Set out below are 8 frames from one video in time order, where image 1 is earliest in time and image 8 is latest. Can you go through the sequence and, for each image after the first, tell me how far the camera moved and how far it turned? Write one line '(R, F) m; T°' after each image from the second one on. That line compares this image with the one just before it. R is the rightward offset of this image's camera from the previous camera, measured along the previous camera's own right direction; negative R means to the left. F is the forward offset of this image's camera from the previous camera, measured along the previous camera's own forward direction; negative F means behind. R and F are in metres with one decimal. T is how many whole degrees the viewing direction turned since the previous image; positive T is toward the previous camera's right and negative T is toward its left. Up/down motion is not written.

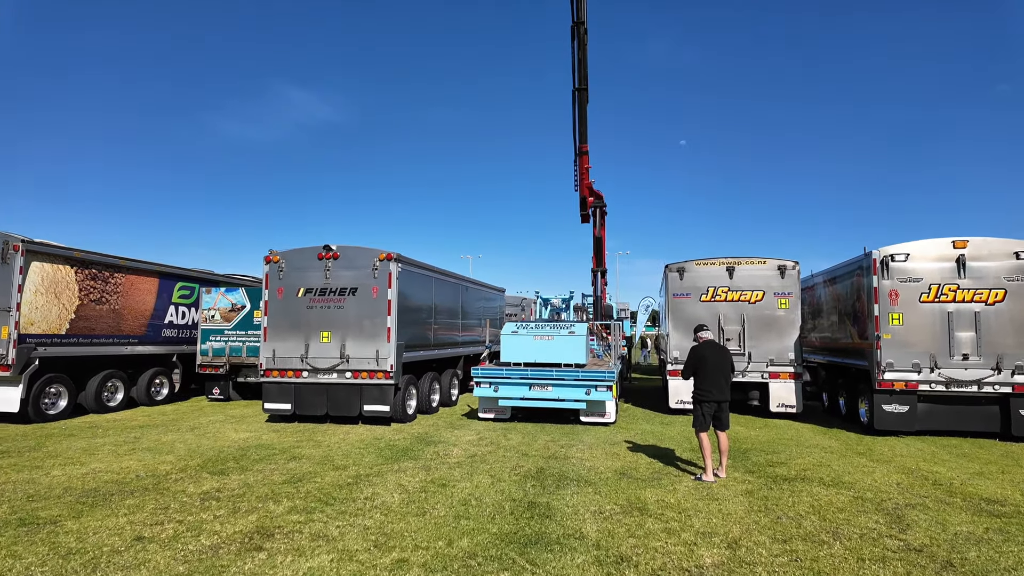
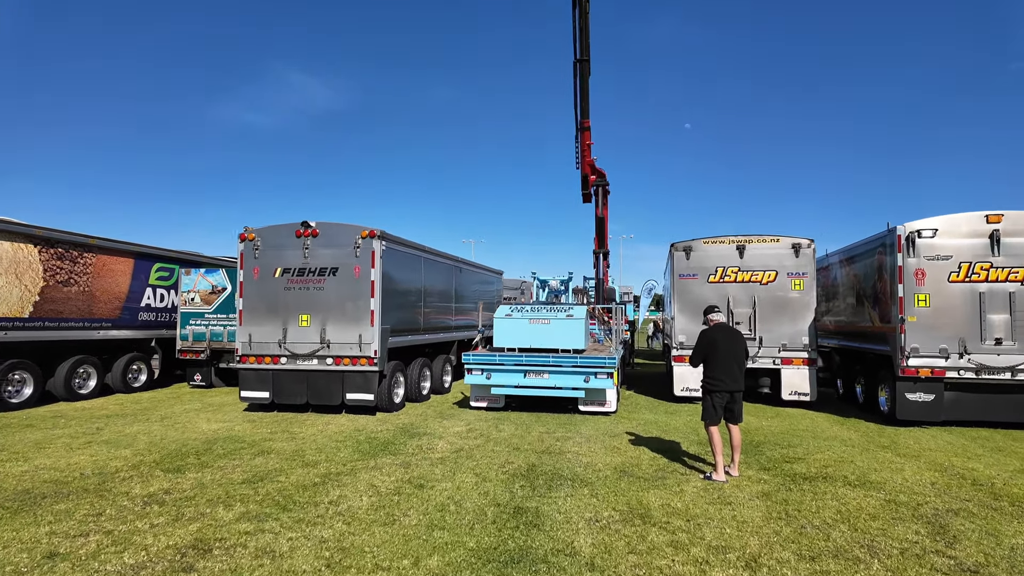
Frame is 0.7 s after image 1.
(+0.2, +0.7) m; 0°
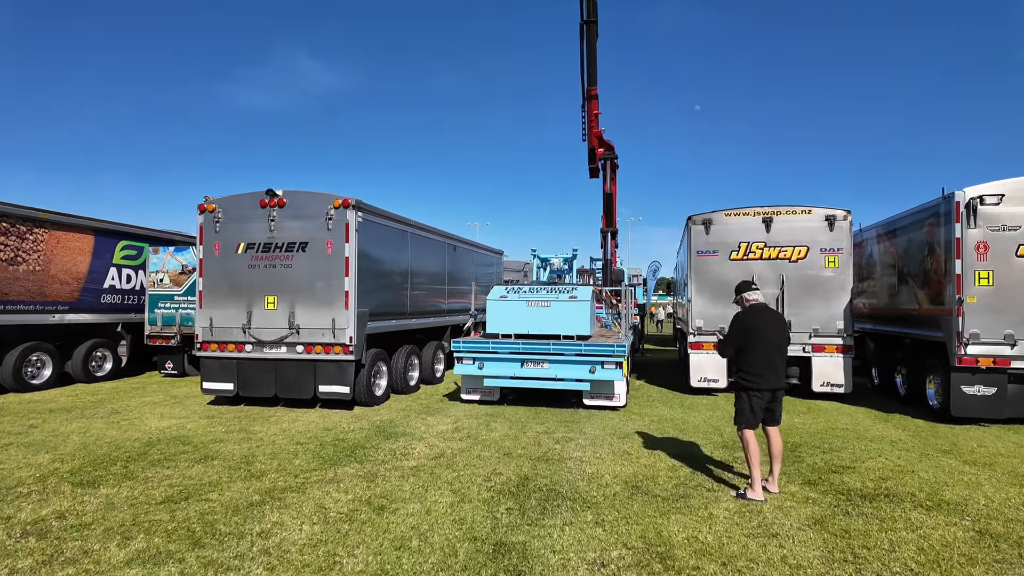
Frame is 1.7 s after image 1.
(+0.2, +1.2) m; -1°
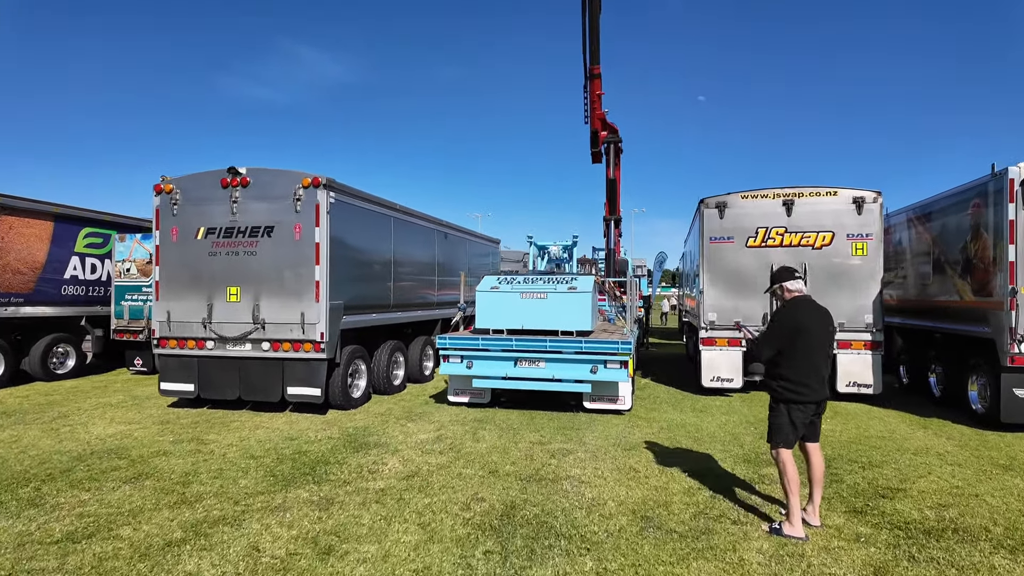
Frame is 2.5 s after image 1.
(+0.1, +0.9) m; 0°
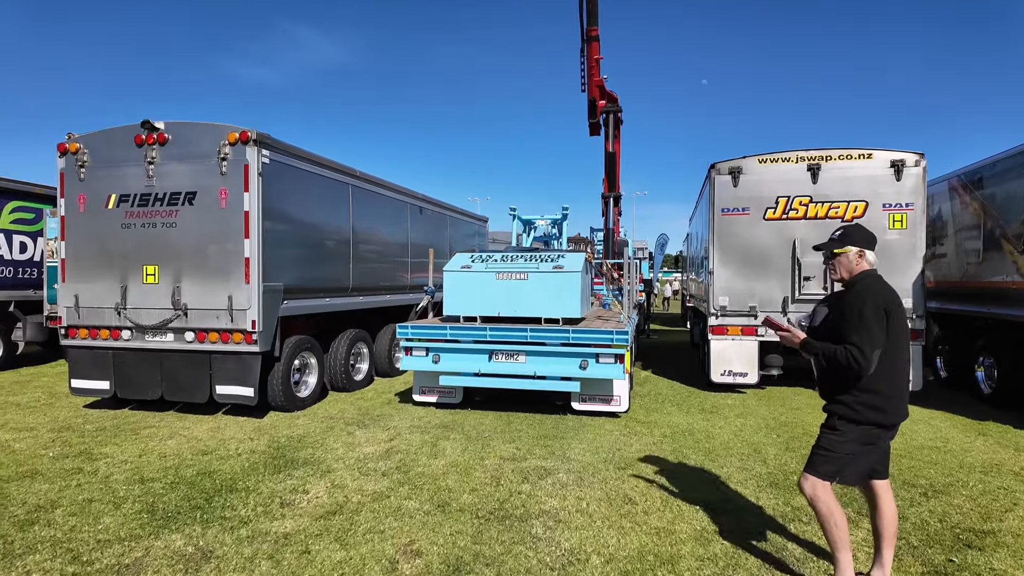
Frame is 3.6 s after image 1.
(+0.3, +1.2) m; 0°
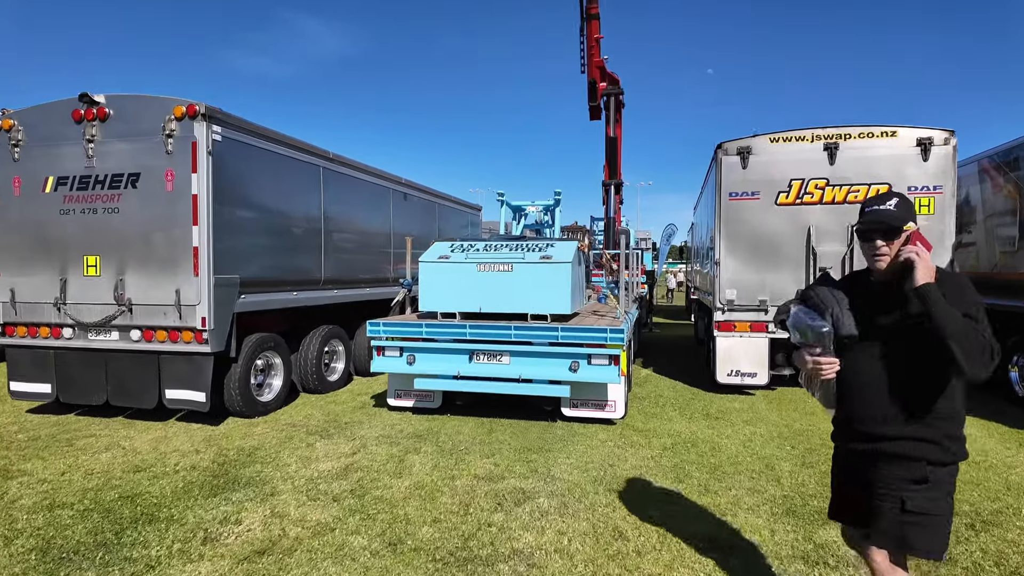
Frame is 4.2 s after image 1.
(+0.2, +0.6) m; 0°
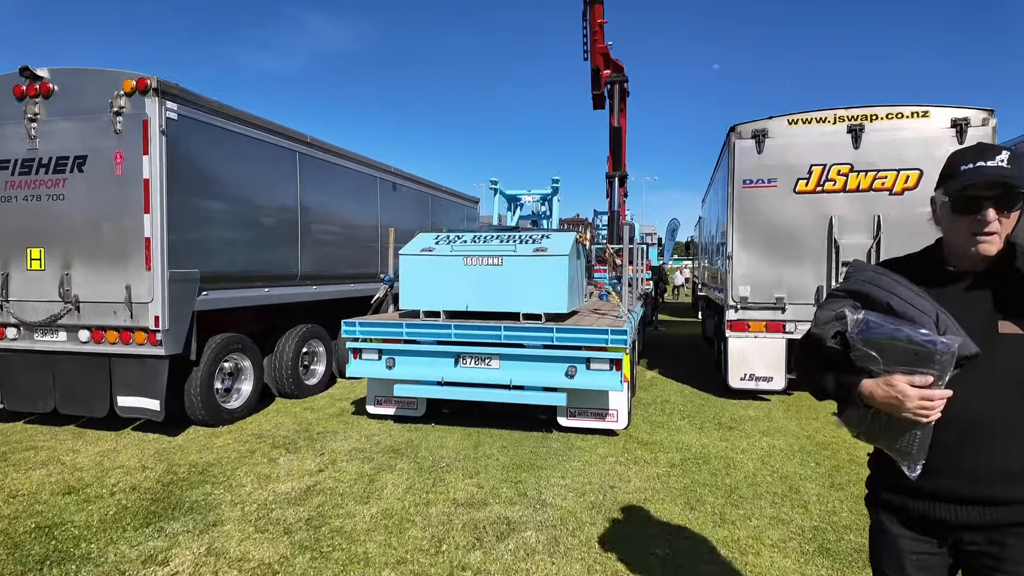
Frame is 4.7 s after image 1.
(+0.1, +0.6) m; 0°
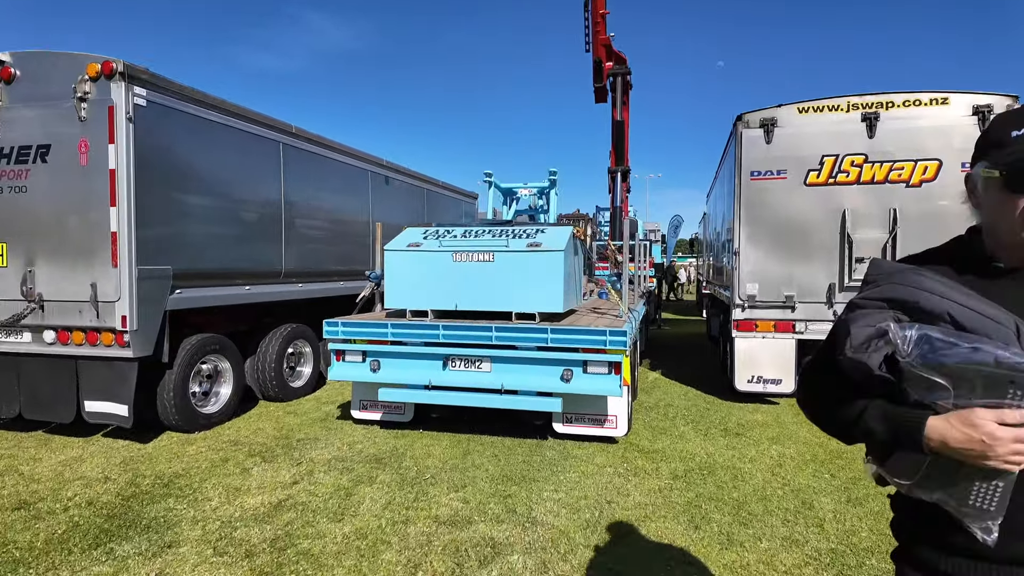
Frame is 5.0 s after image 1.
(+0.1, +0.3) m; 0°
